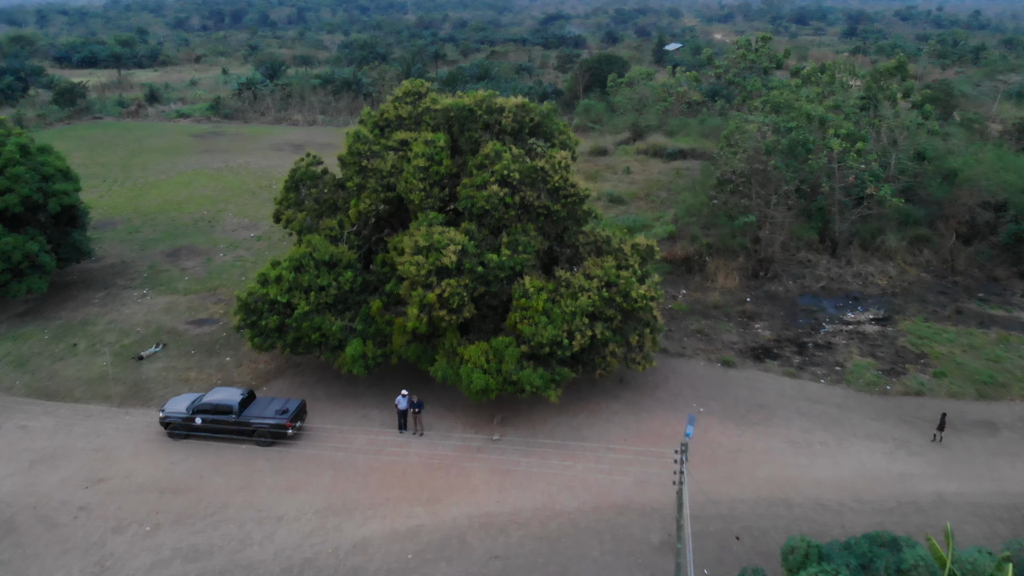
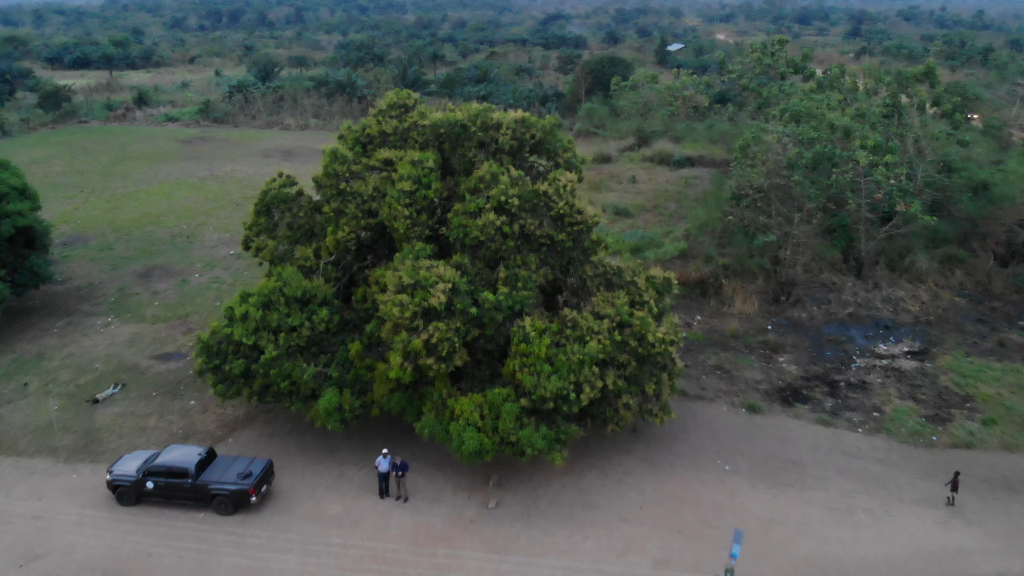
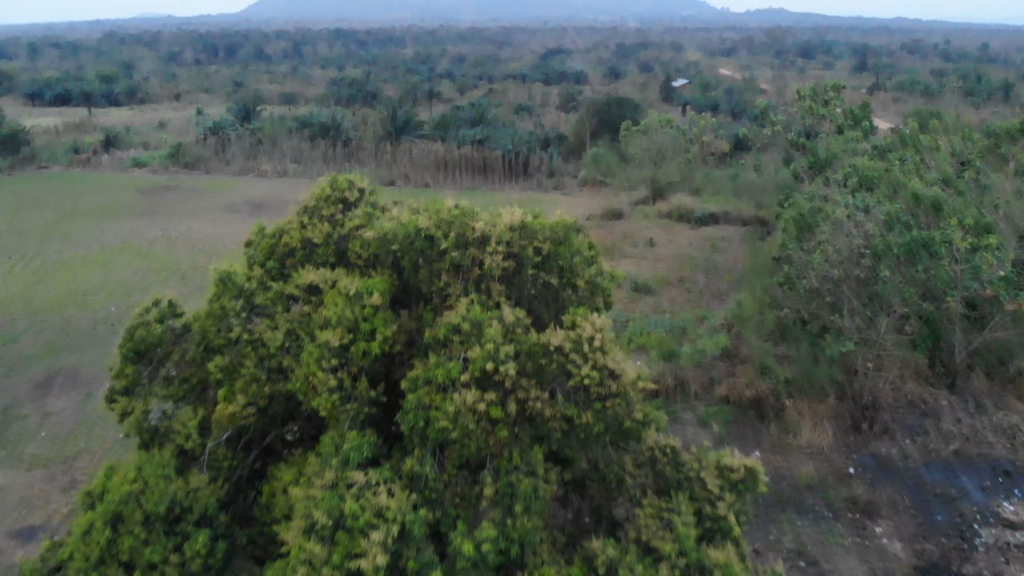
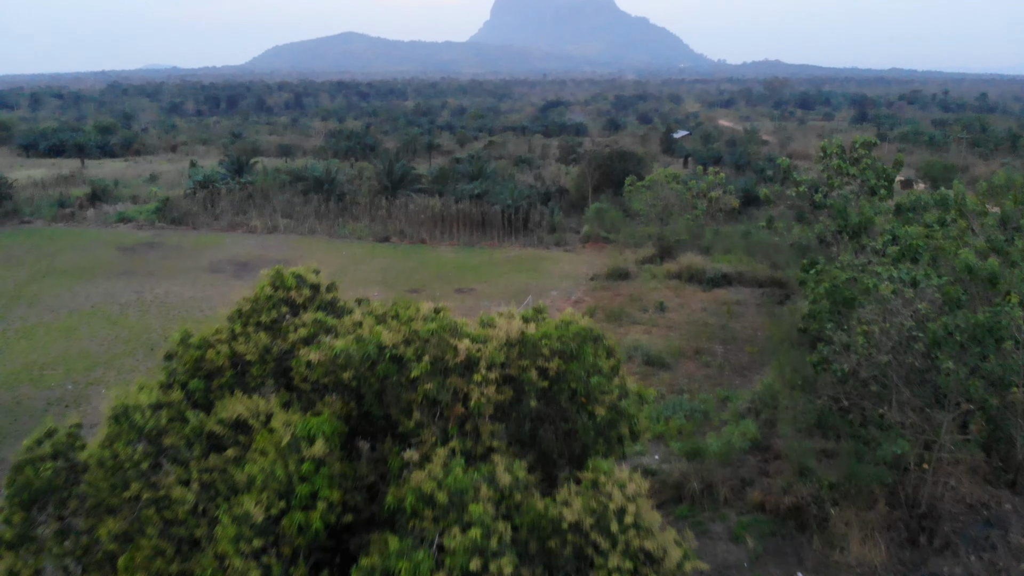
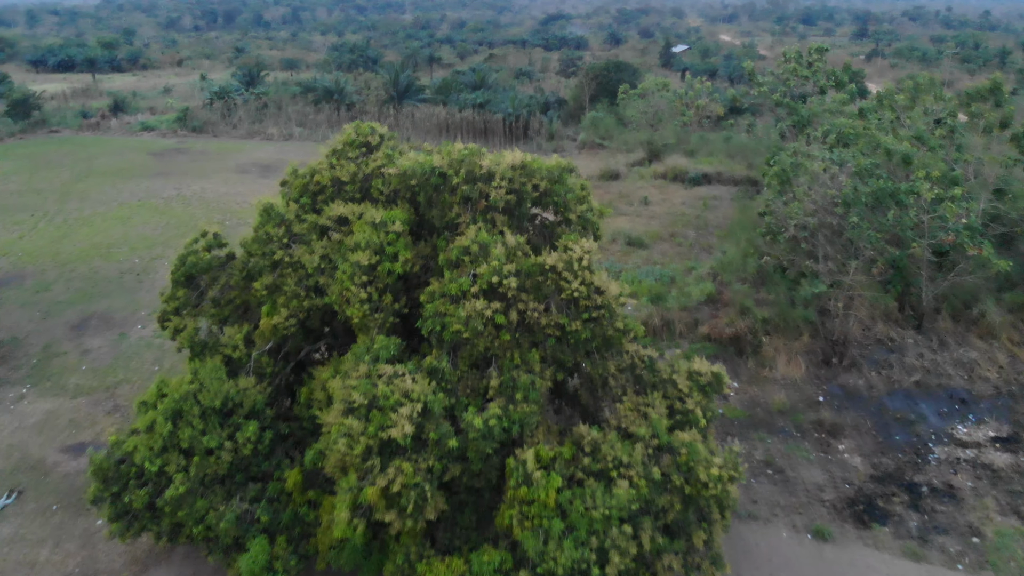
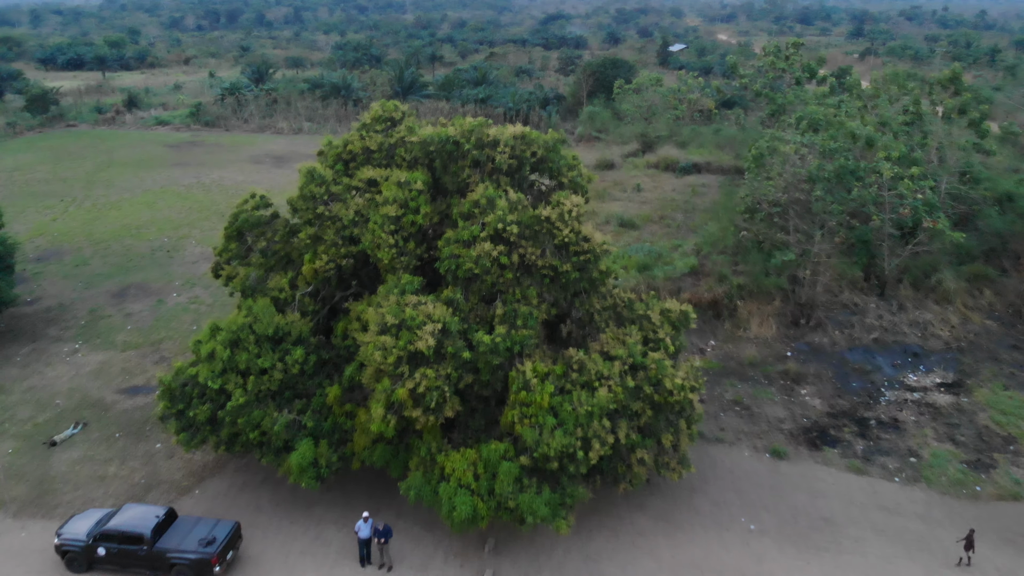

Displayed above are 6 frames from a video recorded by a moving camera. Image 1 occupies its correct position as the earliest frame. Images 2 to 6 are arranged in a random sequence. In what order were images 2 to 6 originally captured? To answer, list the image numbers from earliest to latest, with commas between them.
2, 6, 5, 3, 4
